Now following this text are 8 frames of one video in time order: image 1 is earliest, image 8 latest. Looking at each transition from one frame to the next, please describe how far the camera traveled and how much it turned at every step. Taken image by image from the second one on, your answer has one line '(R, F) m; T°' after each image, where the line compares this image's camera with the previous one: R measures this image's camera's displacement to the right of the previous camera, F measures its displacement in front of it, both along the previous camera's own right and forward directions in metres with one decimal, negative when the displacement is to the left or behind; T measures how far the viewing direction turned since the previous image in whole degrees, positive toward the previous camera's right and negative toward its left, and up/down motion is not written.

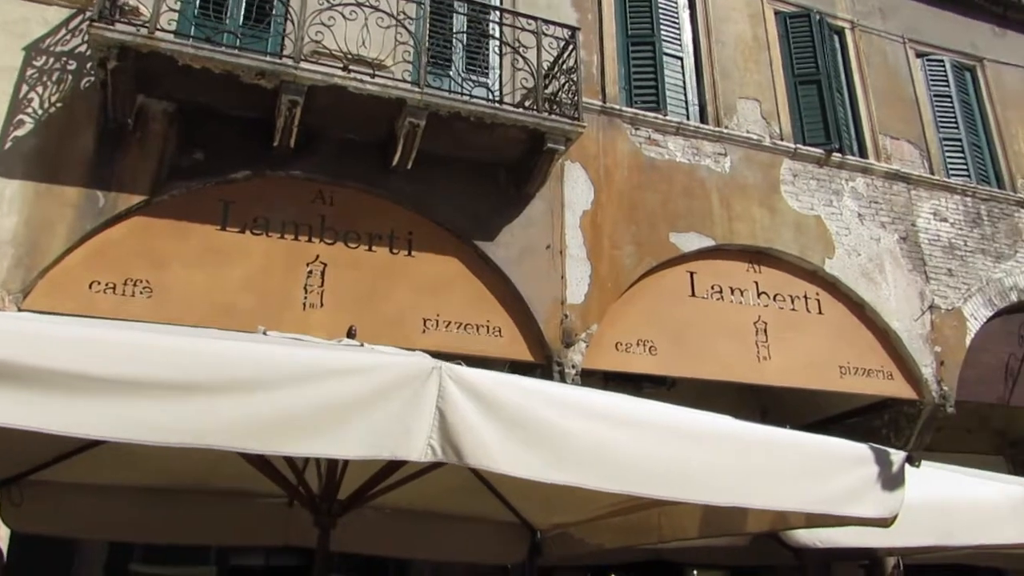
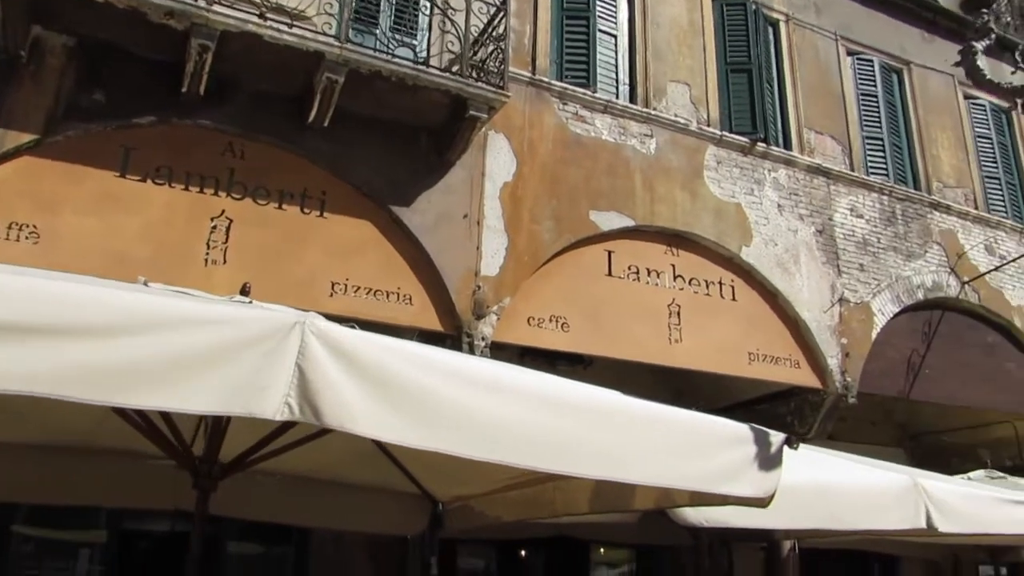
(+0.2, +0.1) m; +4°
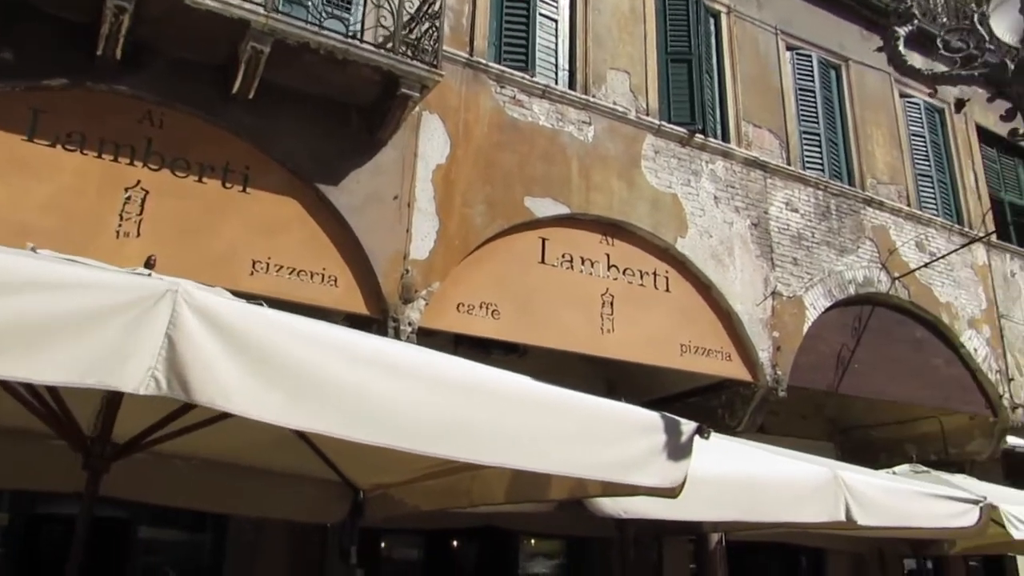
(+0.2, +0.1) m; +3°
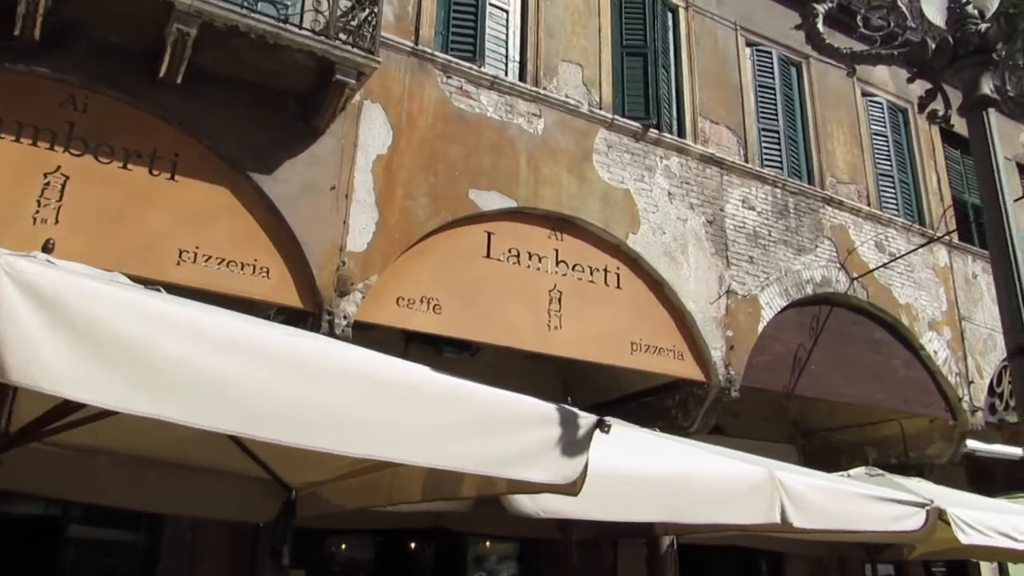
(+0.3, +0.2) m; +1°
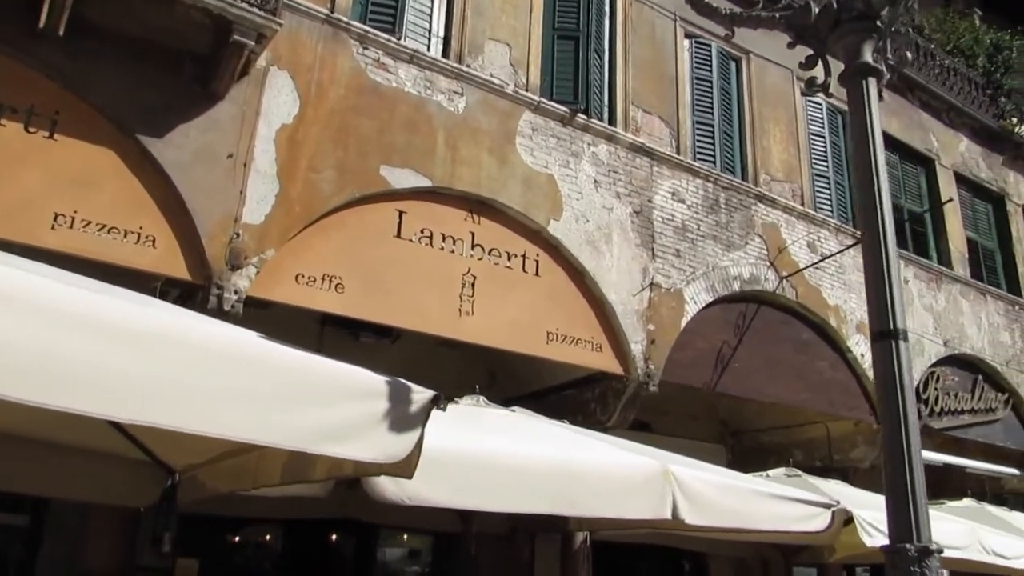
(+0.4, +0.2) m; +2°
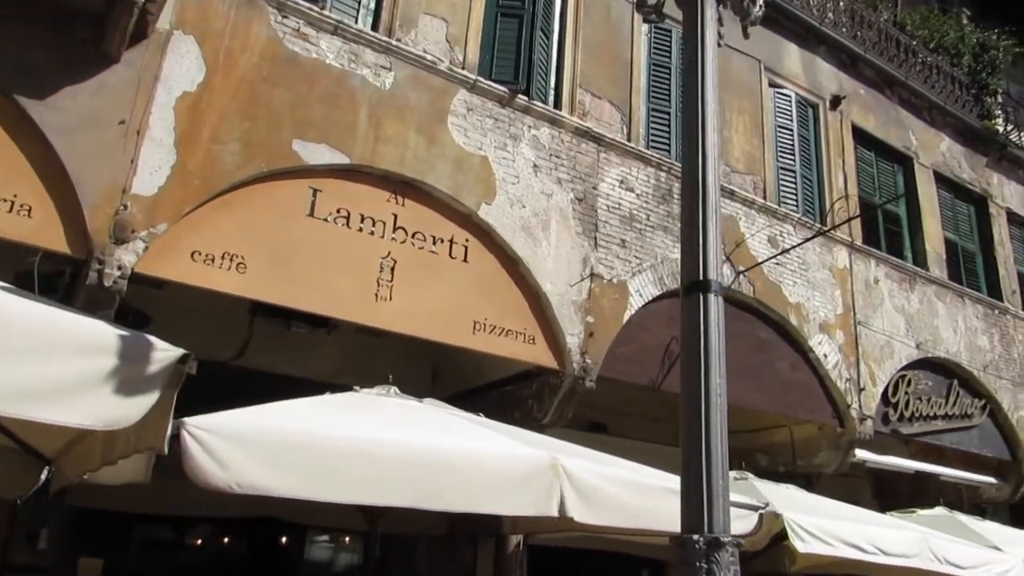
(+0.7, +0.4) m; -1°
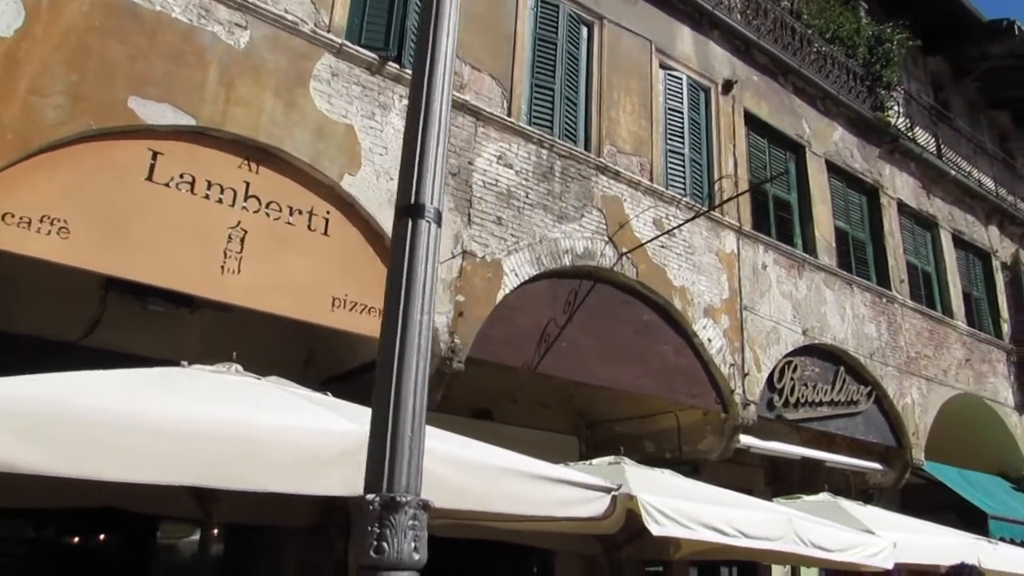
(+0.5, +0.3) m; +4°
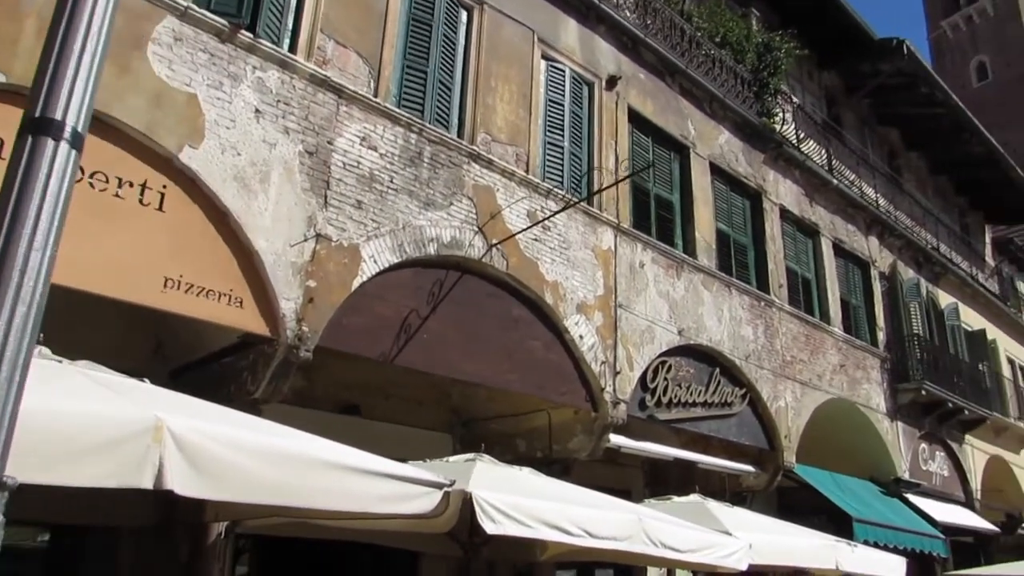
(+0.5, +0.3) m; +6°
